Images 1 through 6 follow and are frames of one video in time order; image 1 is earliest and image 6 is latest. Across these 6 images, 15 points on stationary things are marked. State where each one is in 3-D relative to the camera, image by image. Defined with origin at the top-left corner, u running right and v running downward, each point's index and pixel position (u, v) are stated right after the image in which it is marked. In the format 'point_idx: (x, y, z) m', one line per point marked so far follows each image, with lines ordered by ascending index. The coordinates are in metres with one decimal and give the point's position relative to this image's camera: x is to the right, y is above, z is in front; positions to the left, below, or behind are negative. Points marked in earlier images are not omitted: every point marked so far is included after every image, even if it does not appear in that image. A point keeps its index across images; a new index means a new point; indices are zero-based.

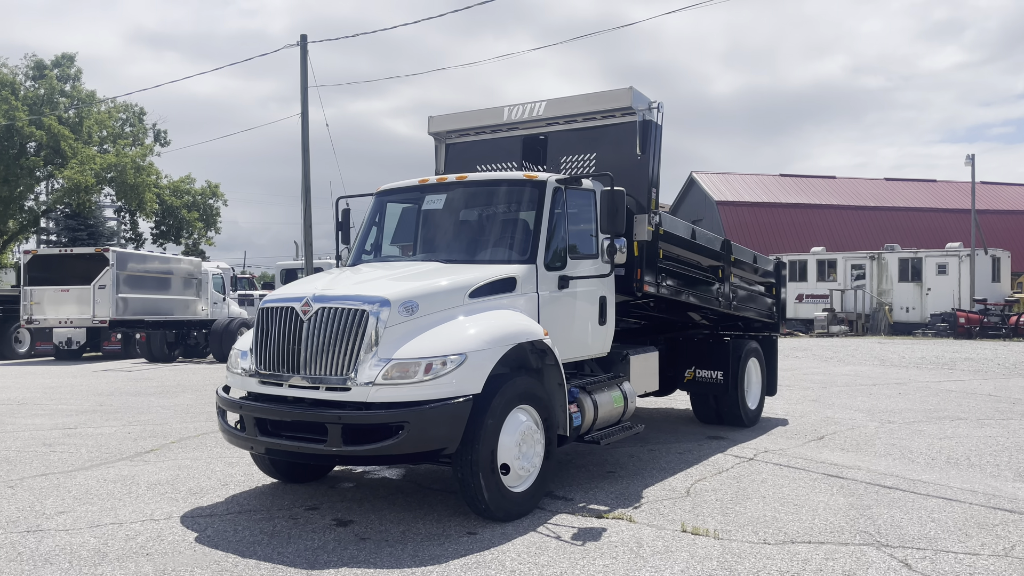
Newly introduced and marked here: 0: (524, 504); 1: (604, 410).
0: (+0.1, -1.4, +5.6) m
1: (+0.7, -1.0, +6.7) m
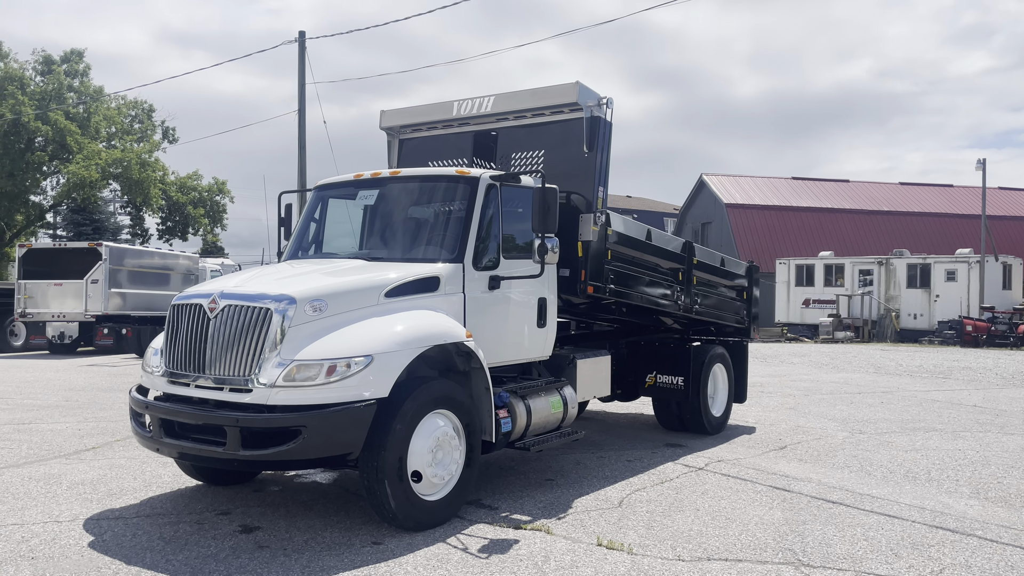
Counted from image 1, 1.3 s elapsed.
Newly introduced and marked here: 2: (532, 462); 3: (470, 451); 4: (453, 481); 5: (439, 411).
0: (-0.5, -1.4, +5.4) m
1: (+0.2, -1.0, +6.4) m
2: (+0.2, -1.5, +7.4) m
3: (-0.3, -1.1, +5.7) m
4: (-0.4, -1.3, +5.6) m
5: (-0.5, -0.8, +5.5) m
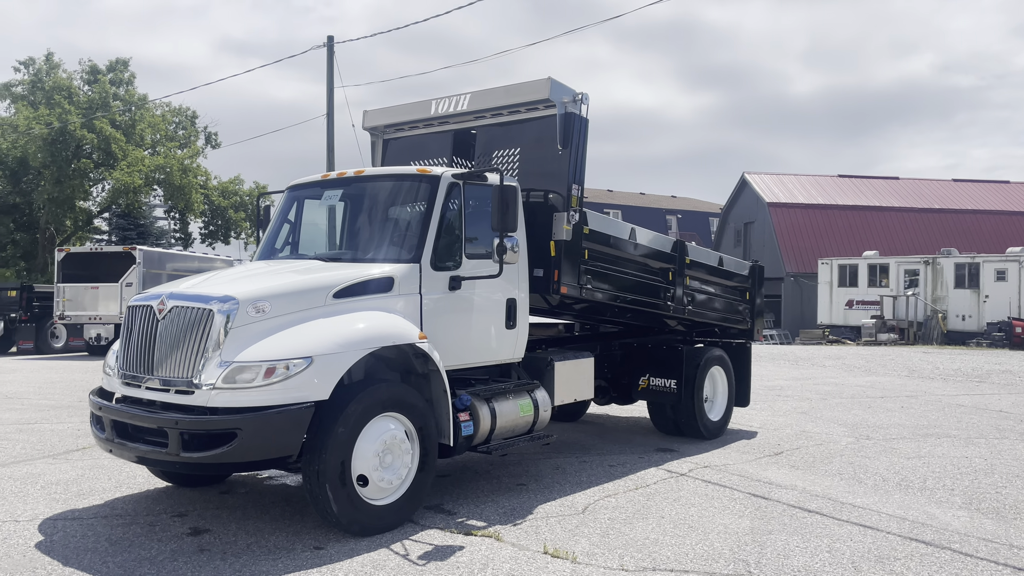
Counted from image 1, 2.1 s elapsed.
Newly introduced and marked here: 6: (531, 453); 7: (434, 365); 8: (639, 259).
0: (-0.8, -1.5, +5.3) m
1: (-0.1, -1.0, +6.3) m
2: (0.0, -1.5, +7.2) m
3: (-0.6, -1.1, +5.6) m
4: (-0.7, -1.3, +5.5) m
5: (-0.8, -0.8, +5.4) m
6: (+0.2, -1.5, +7.7) m
7: (-0.5, -0.5, +5.7) m
8: (+1.2, +0.3, +8.0) m
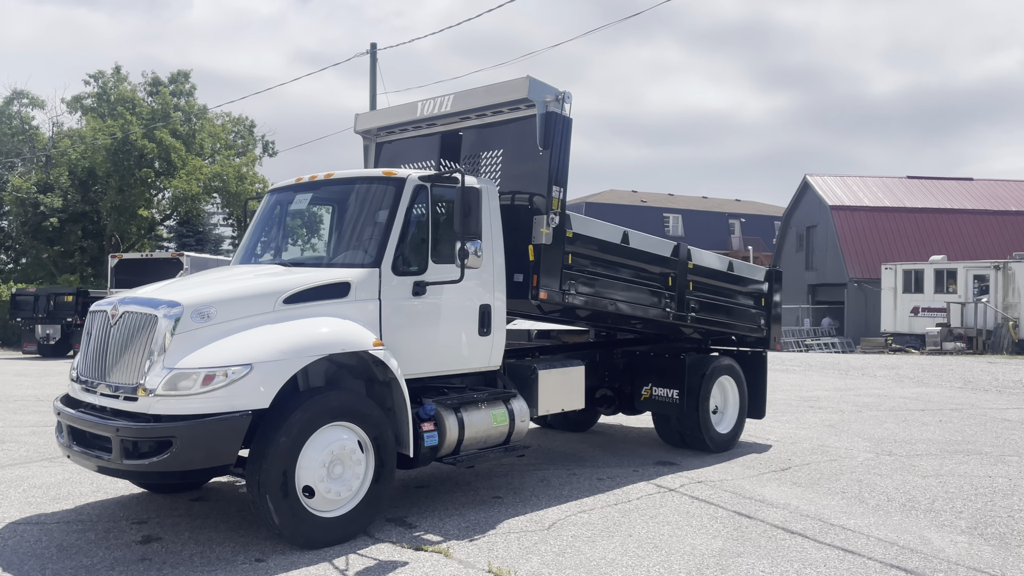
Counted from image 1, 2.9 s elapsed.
0: (-1.1, -1.5, +5.1) m
1: (-0.3, -1.0, +6.1) m
2: (-0.2, -1.6, +7.0) m
3: (-0.9, -1.2, +5.4) m
4: (-1.0, -1.3, +5.3) m
5: (-1.1, -0.9, +5.2) m
6: (+0.1, -1.6, +7.5) m
7: (-0.8, -0.6, +5.6) m
8: (+1.1, +0.2, +7.7) m
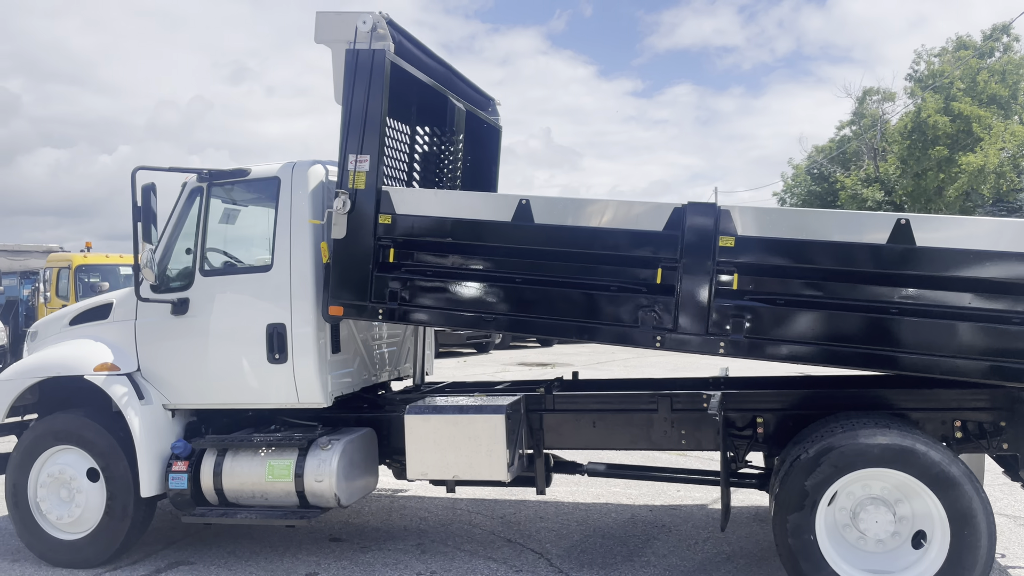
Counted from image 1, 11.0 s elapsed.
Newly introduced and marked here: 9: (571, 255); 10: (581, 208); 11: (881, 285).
0: (-2.4, -1.4, +4.1) m
1: (-1.2, -1.0, +4.2) m
2: (-0.4, -1.6, +4.7) m
3: (-2.0, -1.1, +4.2) m
4: (-2.2, -1.2, +4.2) m
5: (-2.4, -0.8, +4.2) m
6: (+0.1, -1.6, +4.9) m
7: (-1.9, -0.5, +4.3) m
8: (+1.0, +0.3, +4.3) m
9: (+0.3, +0.2, +3.8) m
10: (+0.3, +0.4, +3.8) m
11: (+1.5, 0.0, +3.5) m
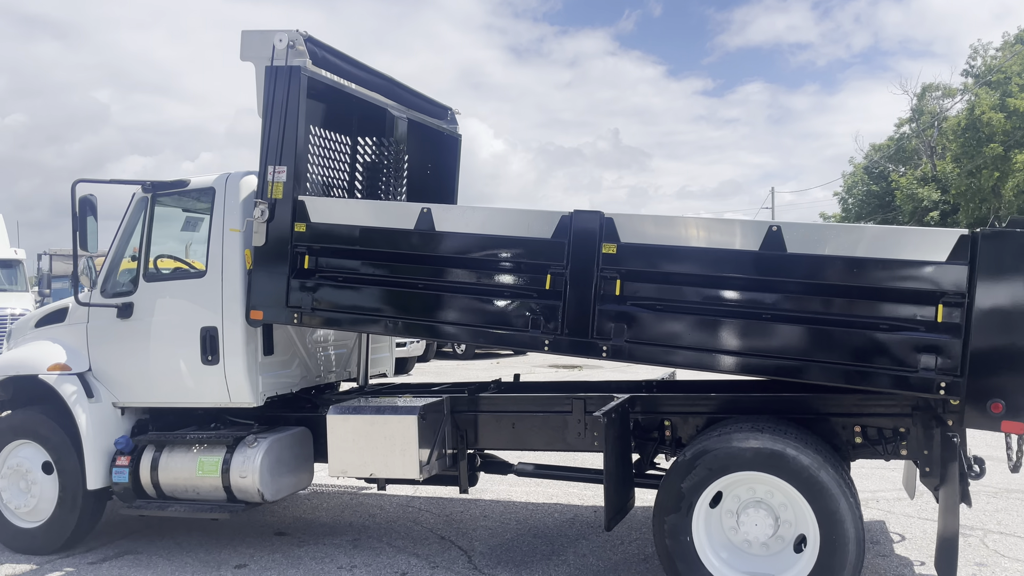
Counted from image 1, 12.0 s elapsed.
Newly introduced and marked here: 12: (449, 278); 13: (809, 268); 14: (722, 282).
0: (-2.9, -1.4, +4.4) m
1: (-1.6, -1.0, +4.4) m
2: (-0.8, -1.6, +4.9) m
3: (-2.5, -1.1, +4.5) m
4: (-2.7, -1.3, +4.5) m
5: (-2.8, -0.8, +4.5) m
6: (-0.3, -1.6, +5.0) m
7: (-2.3, -0.5, +4.5) m
8: (+0.5, +0.2, +4.4) m
9: (-0.2, +0.1, +4.0) m
10: (-0.2, +0.3, +3.9) m
11: (+1.1, 0.0, +3.5) m
12: (-0.3, 0.0, +4.0) m
13: (+1.2, +0.1, +3.4) m
14: (+0.9, 0.0, +3.6) m
